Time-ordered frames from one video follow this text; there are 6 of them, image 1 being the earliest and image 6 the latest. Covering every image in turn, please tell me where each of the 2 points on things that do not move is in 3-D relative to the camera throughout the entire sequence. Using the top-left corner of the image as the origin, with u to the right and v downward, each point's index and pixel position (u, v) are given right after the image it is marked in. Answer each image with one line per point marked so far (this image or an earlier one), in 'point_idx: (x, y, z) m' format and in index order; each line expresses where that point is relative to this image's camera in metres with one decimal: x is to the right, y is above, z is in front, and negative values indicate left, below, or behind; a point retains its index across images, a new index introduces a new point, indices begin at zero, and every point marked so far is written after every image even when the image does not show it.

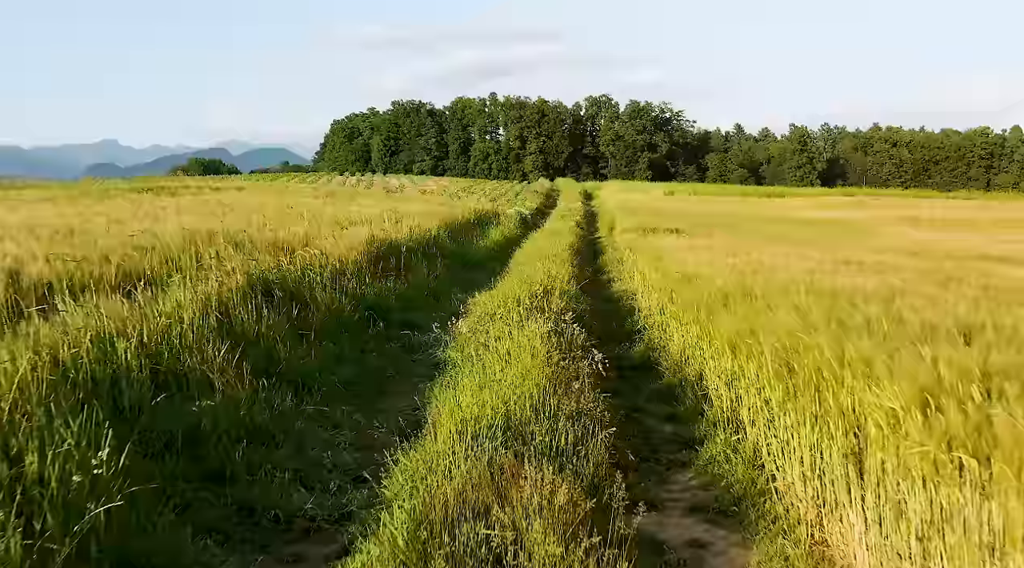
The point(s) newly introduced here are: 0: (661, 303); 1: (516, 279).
0: (+1.5, -0.2, +7.7) m
1: (0.0, 0.0, +9.5) m
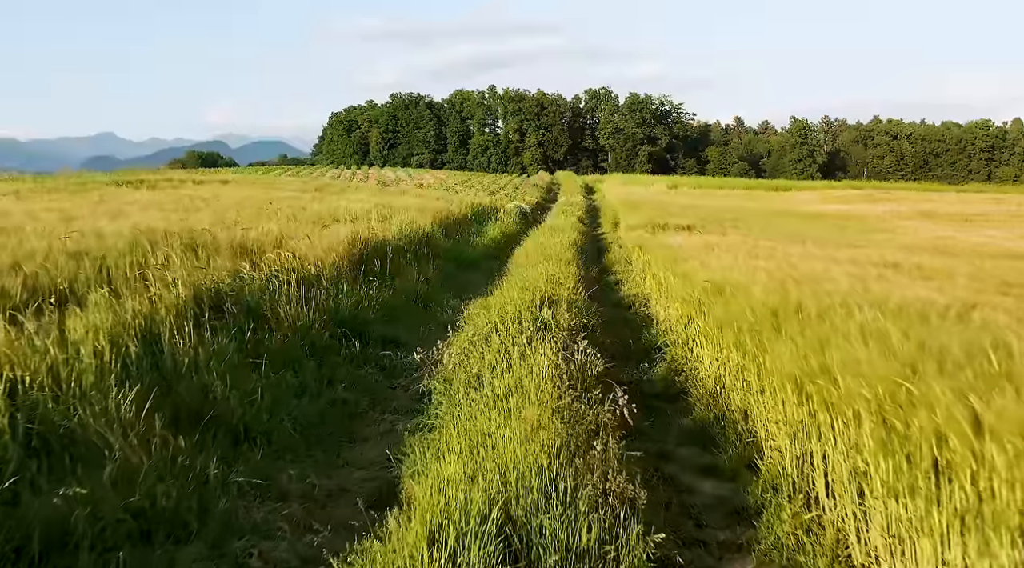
0: (+1.5, -0.3, +6.7) m
1: (0.0, 0.0, +8.4) m
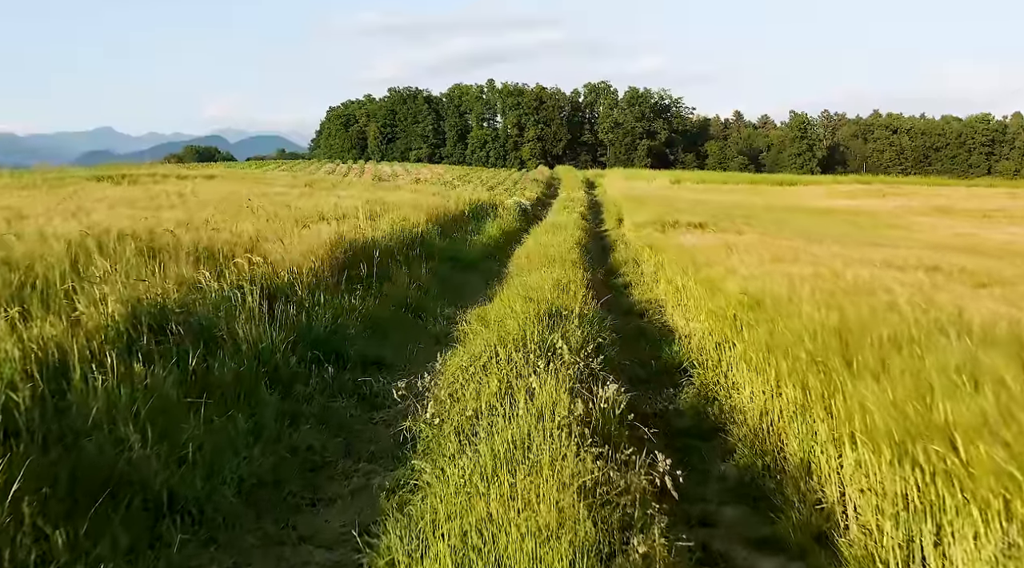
0: (+1.5, -0.4, +5.7) m
1: (0.0, -0.1, +7.4) m
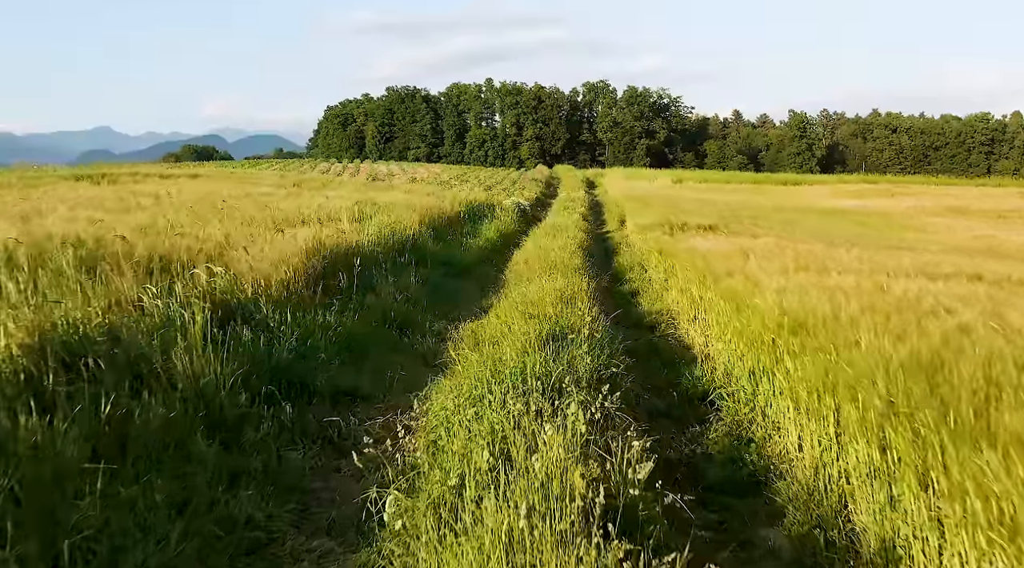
0: (+1.5, -0.5, +4.9) m
1: (0.0, -0.2, +6.6) m
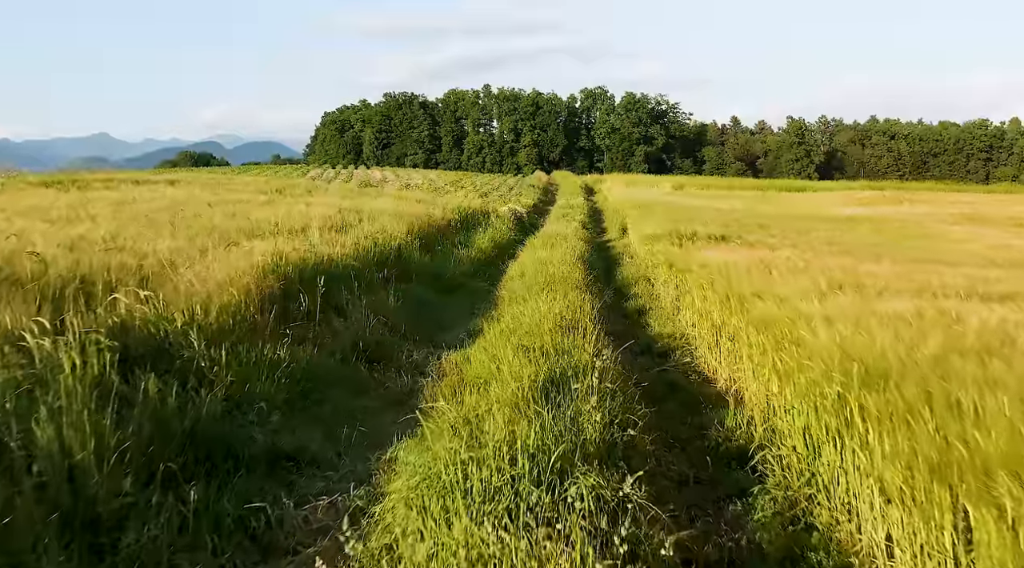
0: (+1.4, -0.6, +3.8) m
1: (-0.1, -0.4, +5.5) m
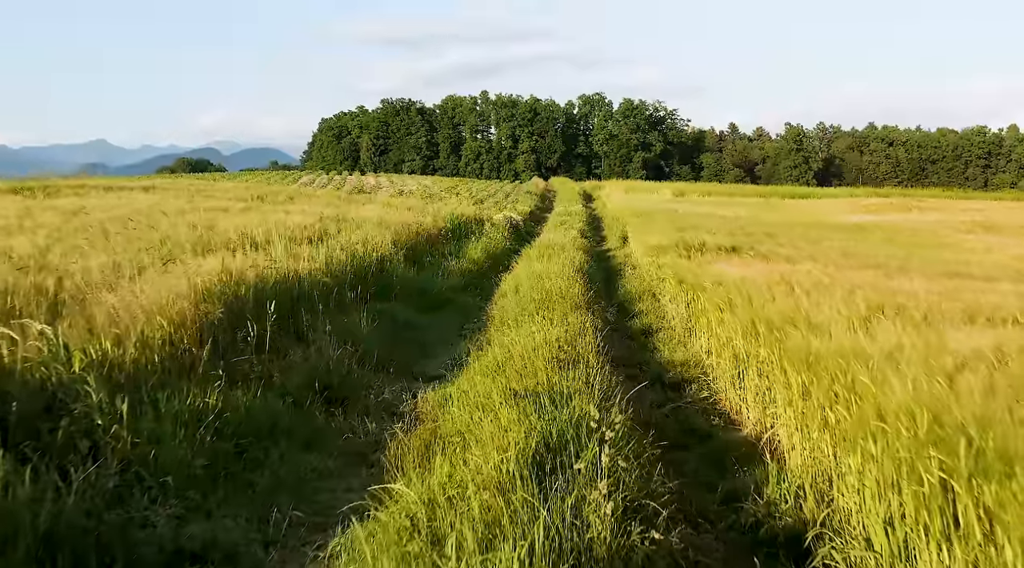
0: (+1.4, -0.8, +2.9) m
1: (-0.1, -0.6, +4.6) m
